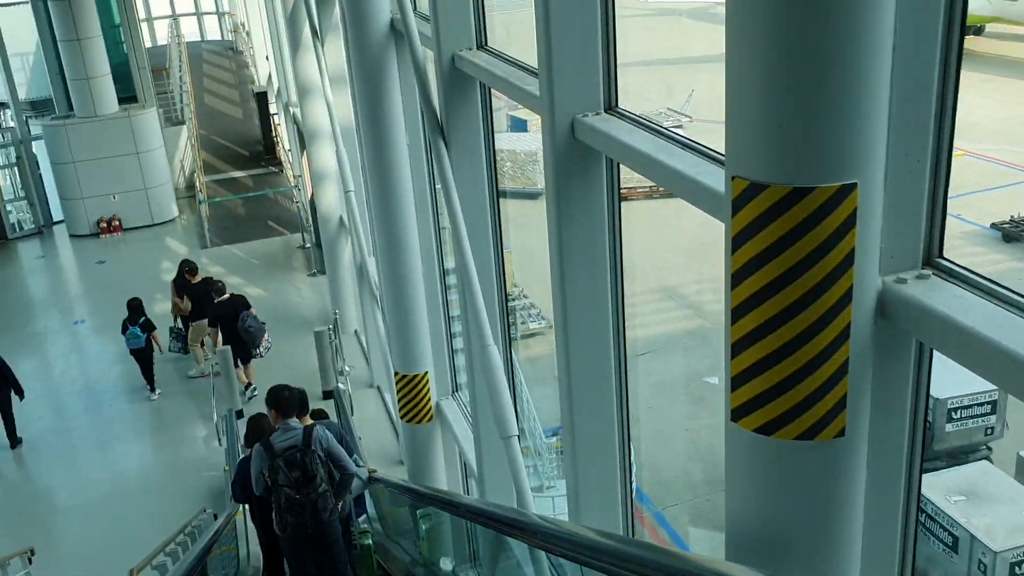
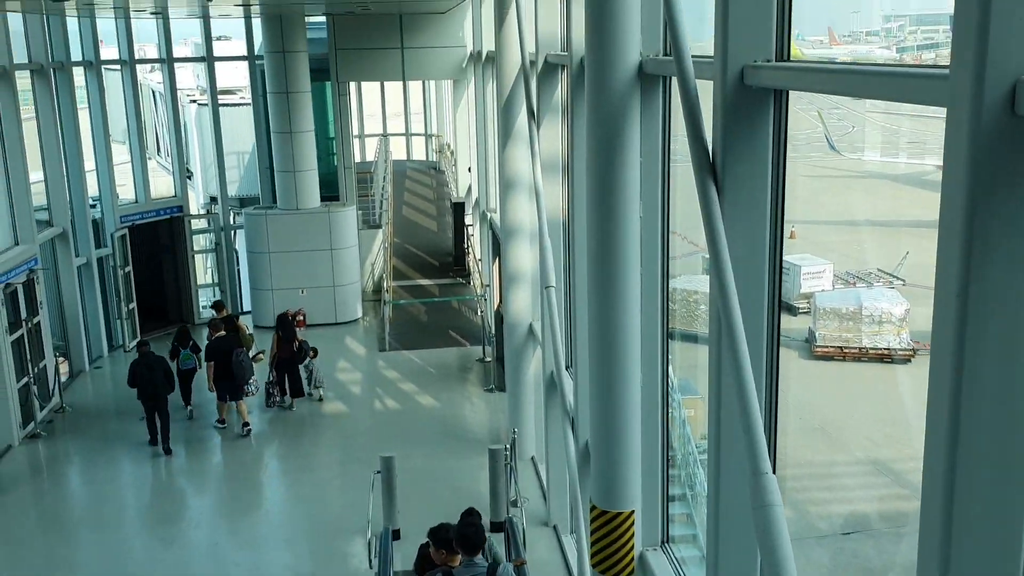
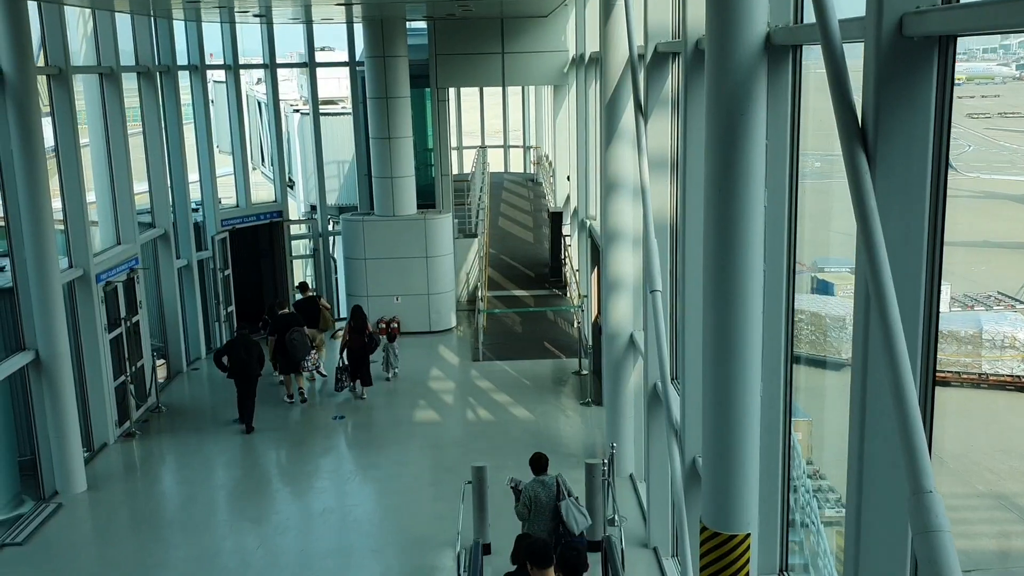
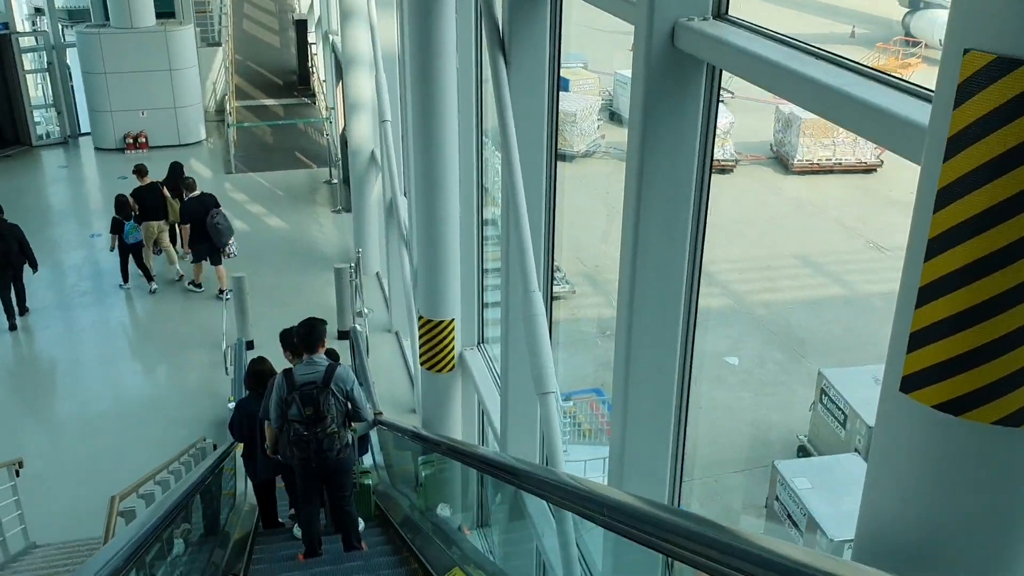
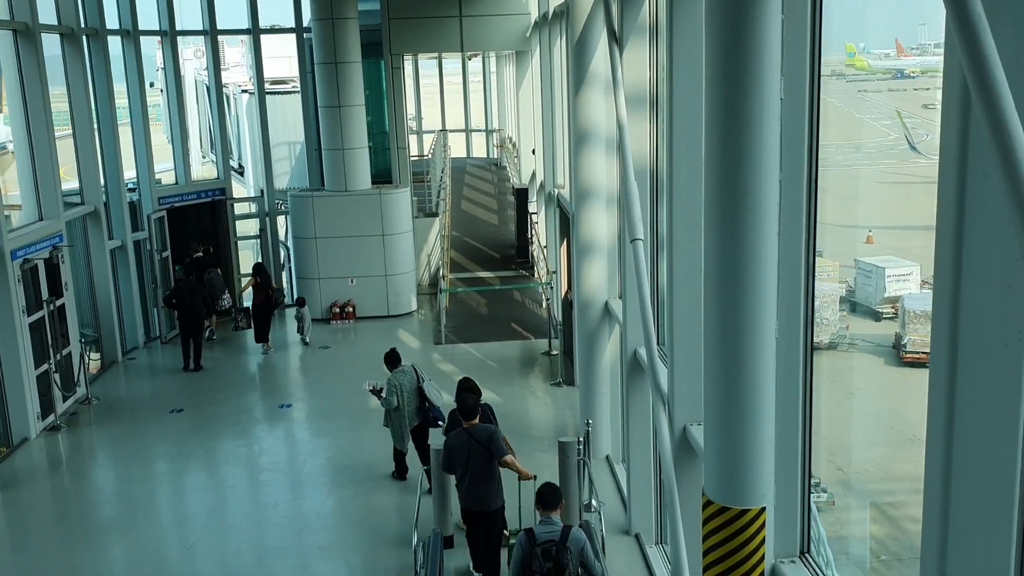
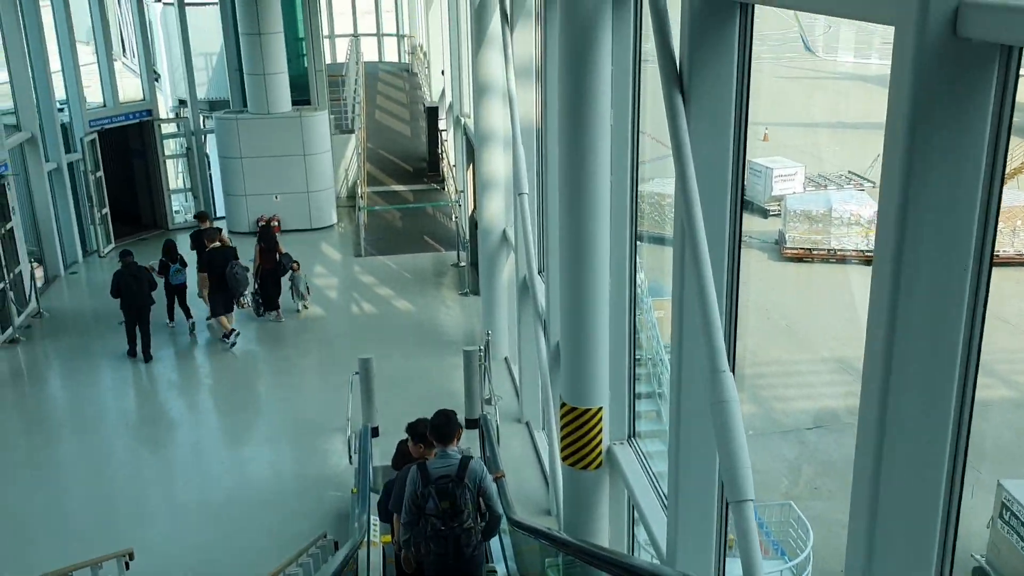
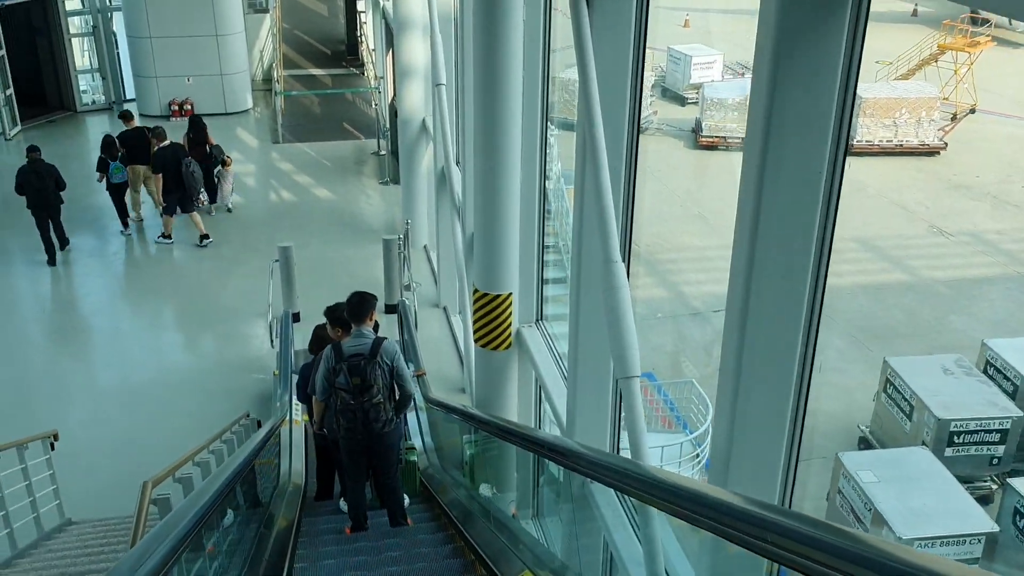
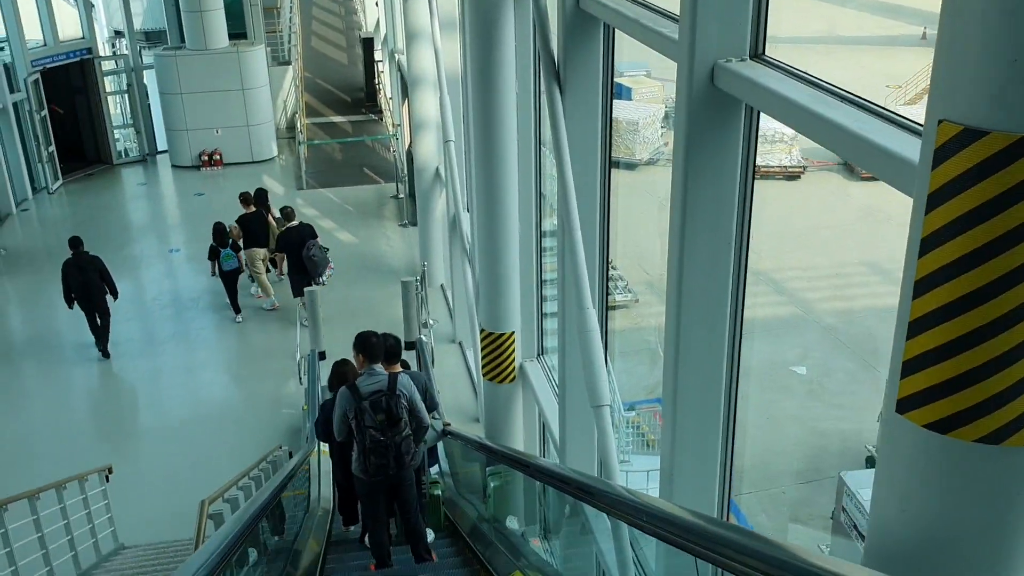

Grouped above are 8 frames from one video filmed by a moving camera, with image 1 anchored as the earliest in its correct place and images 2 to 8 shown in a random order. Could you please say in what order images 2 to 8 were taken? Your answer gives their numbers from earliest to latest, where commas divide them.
8, 4, 7, 6, 2, 3, 5
